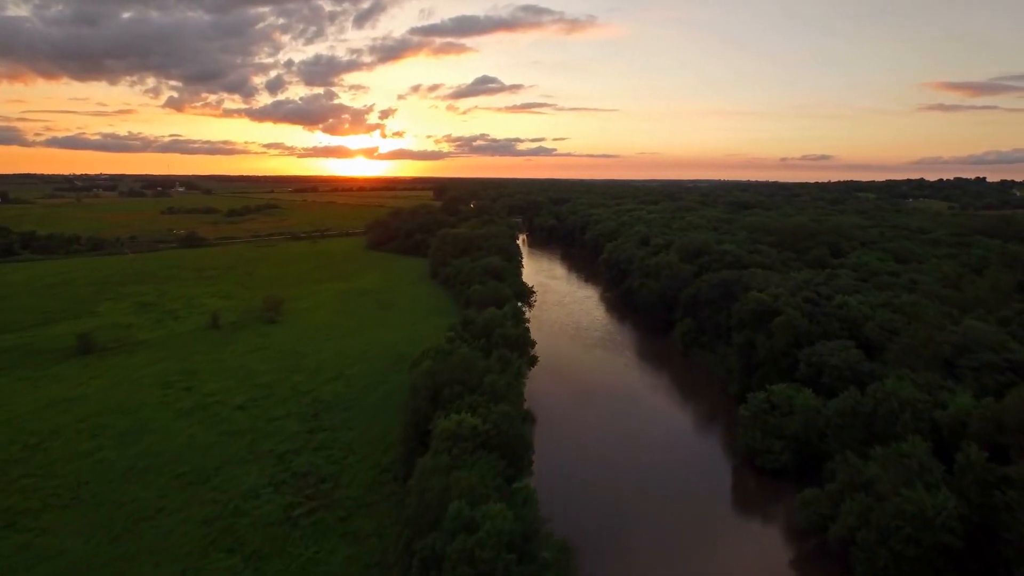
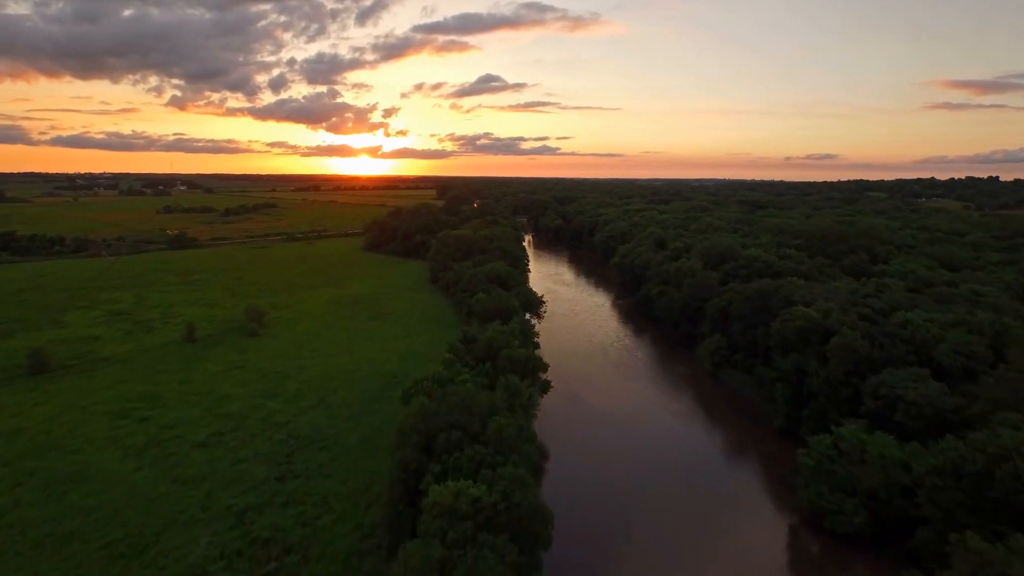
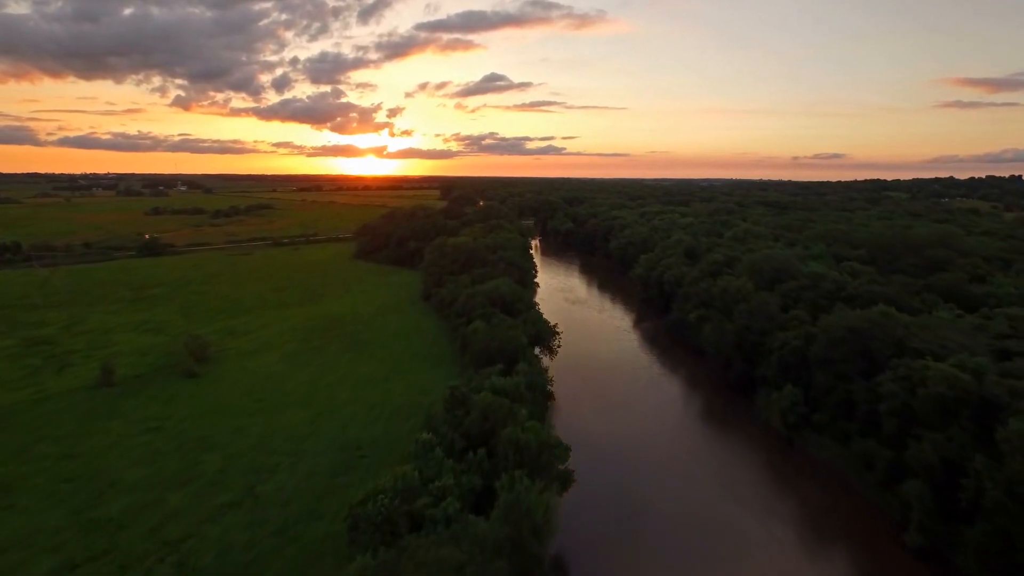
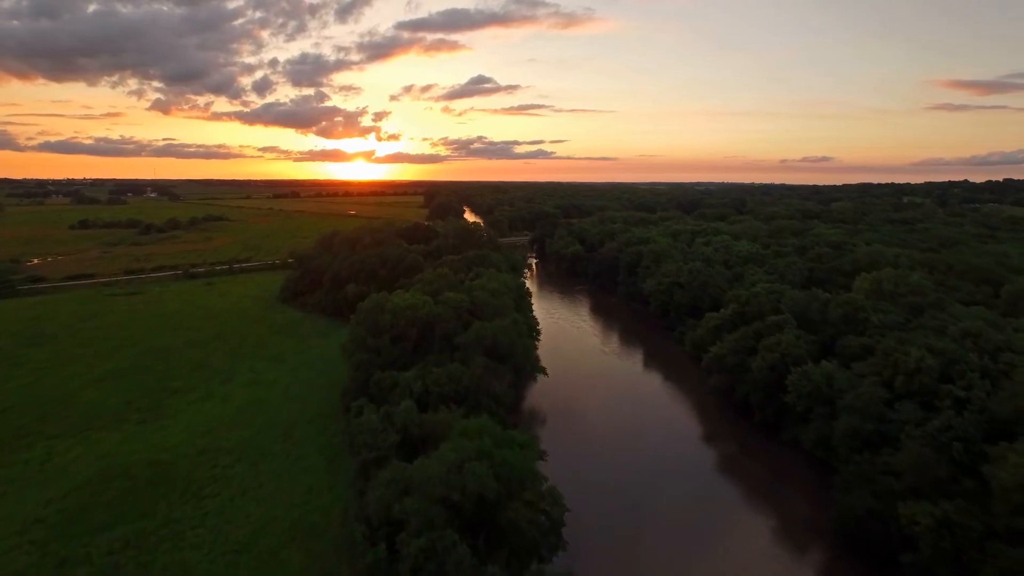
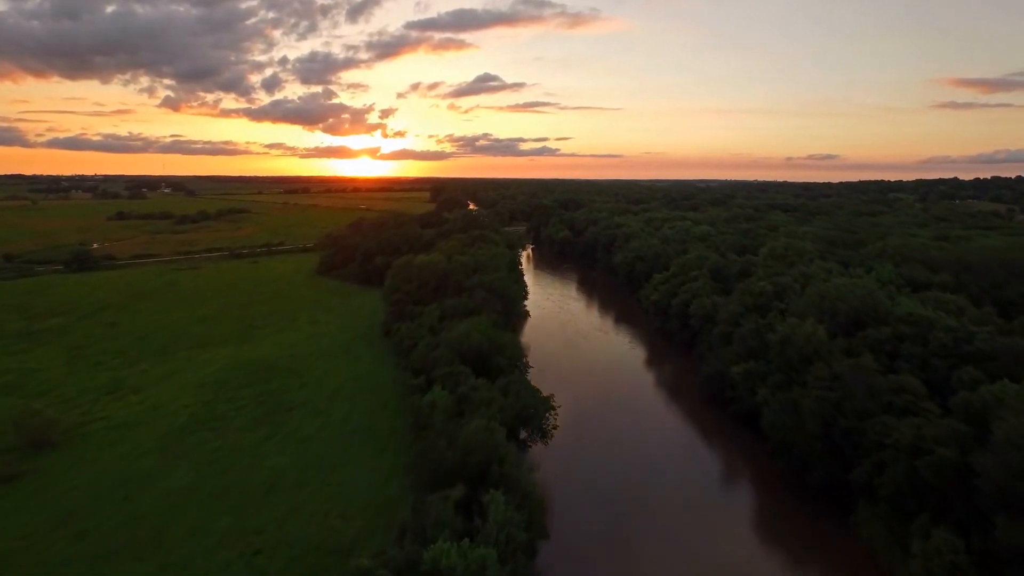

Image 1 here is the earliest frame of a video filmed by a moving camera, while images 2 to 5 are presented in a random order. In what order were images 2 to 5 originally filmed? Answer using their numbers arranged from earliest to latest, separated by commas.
2, 3, 5, 4
